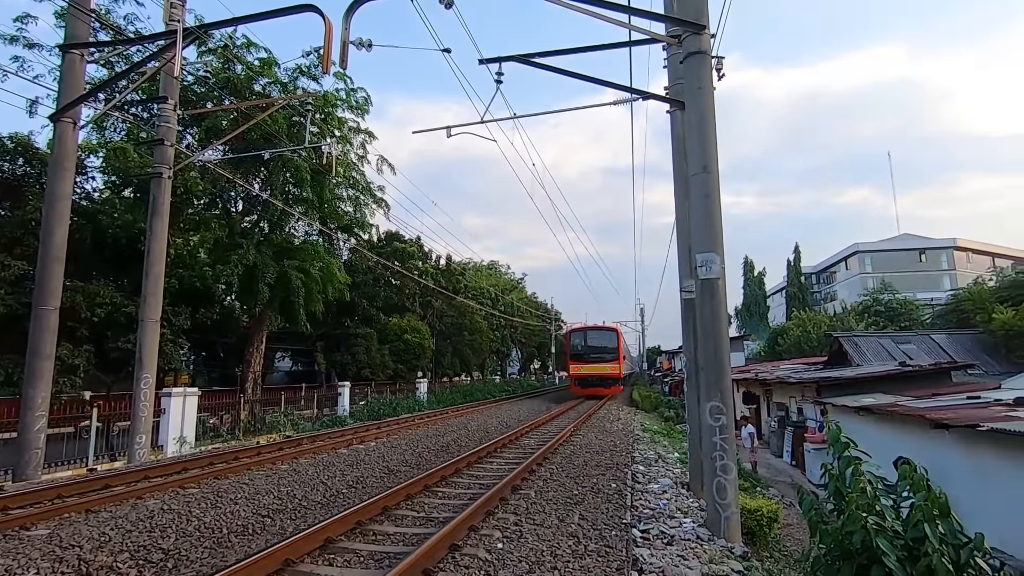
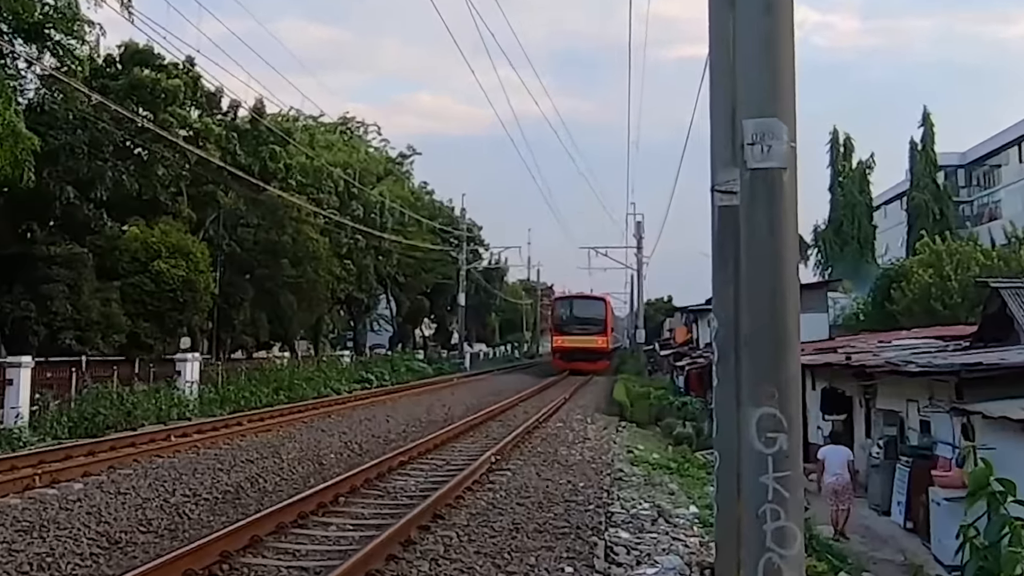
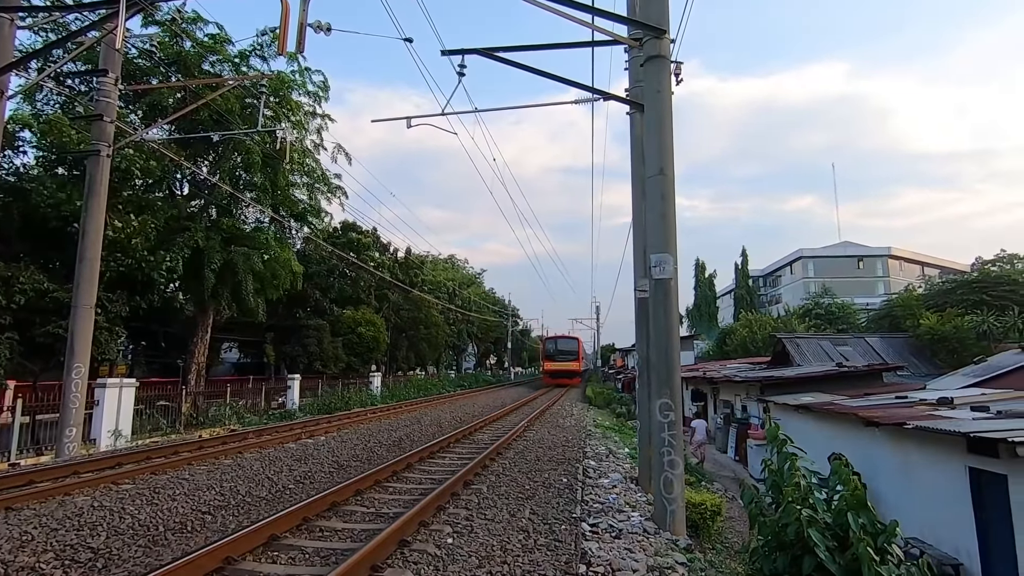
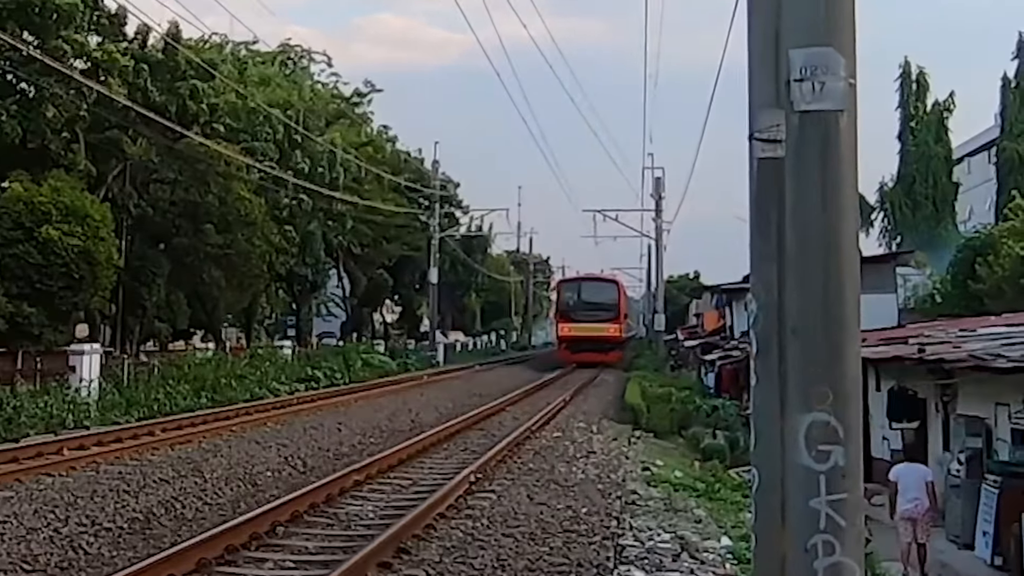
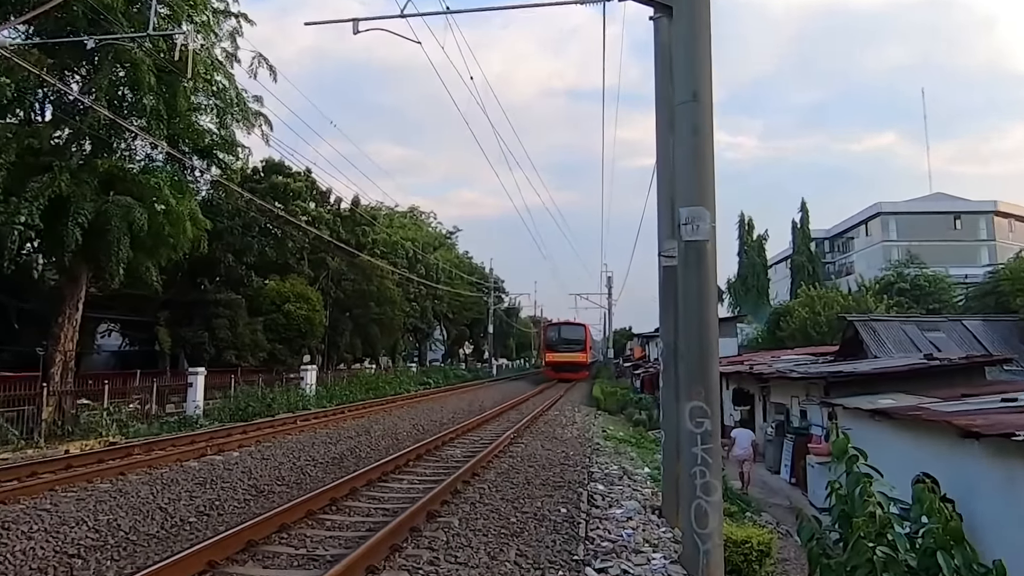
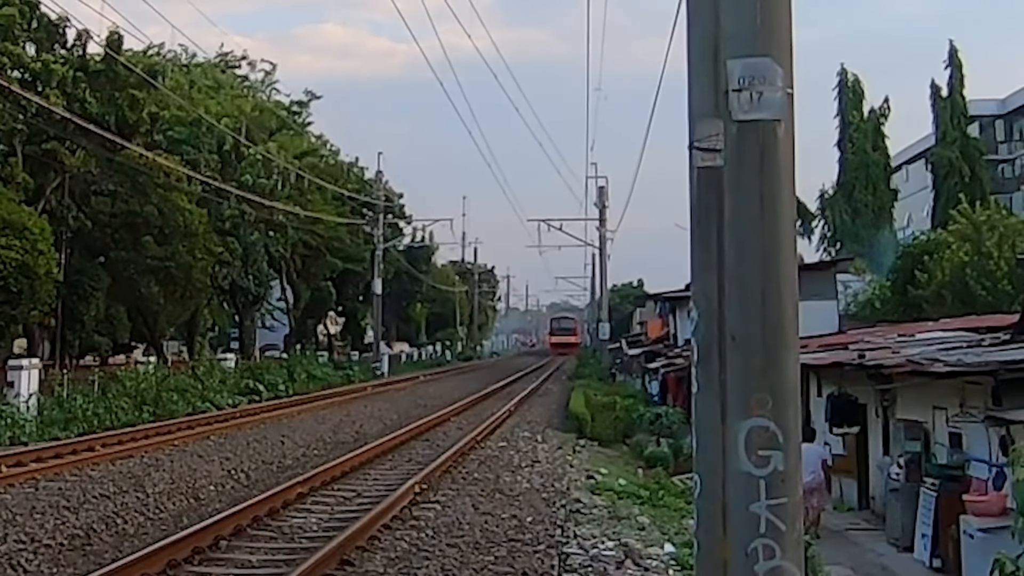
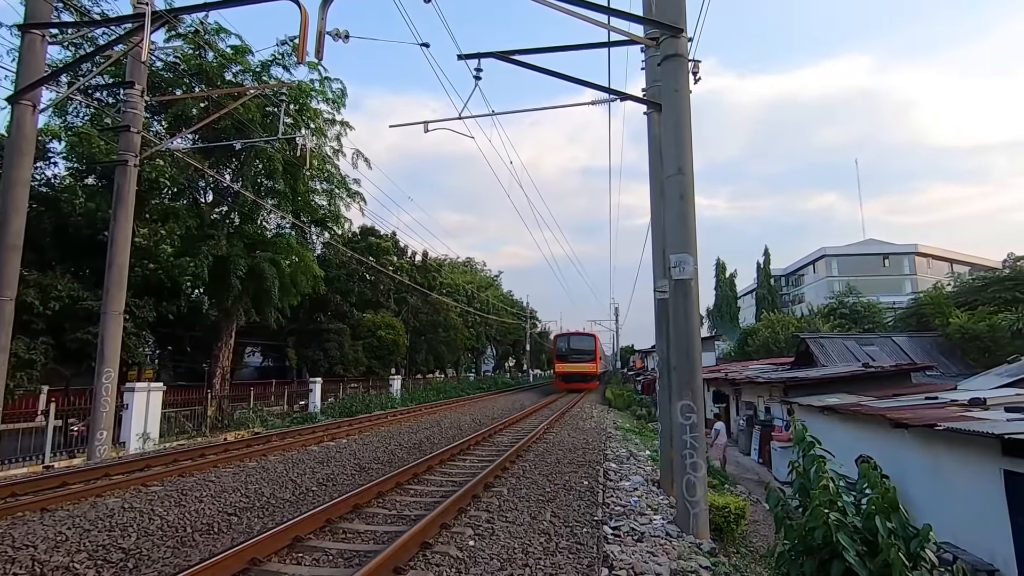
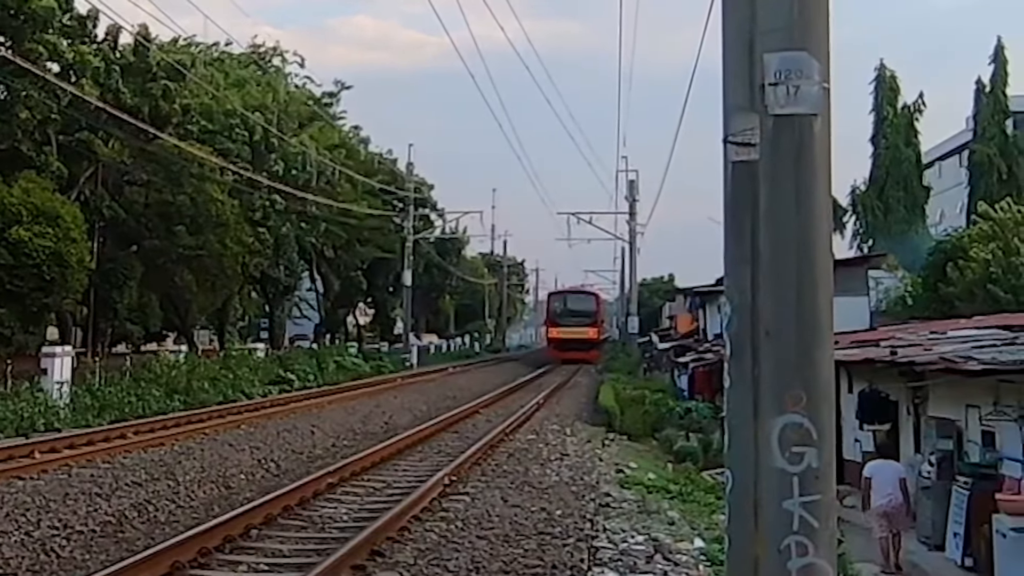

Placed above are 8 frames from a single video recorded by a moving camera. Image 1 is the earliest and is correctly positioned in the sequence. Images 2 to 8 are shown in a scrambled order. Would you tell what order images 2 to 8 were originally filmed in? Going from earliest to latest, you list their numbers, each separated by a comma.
7, 3, 5, 2, 4, 8, 6
